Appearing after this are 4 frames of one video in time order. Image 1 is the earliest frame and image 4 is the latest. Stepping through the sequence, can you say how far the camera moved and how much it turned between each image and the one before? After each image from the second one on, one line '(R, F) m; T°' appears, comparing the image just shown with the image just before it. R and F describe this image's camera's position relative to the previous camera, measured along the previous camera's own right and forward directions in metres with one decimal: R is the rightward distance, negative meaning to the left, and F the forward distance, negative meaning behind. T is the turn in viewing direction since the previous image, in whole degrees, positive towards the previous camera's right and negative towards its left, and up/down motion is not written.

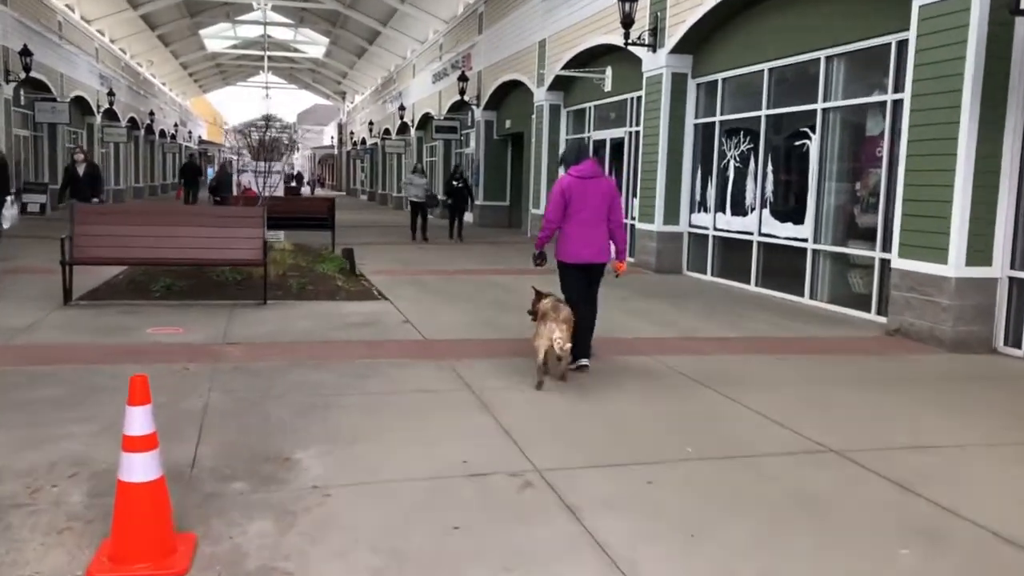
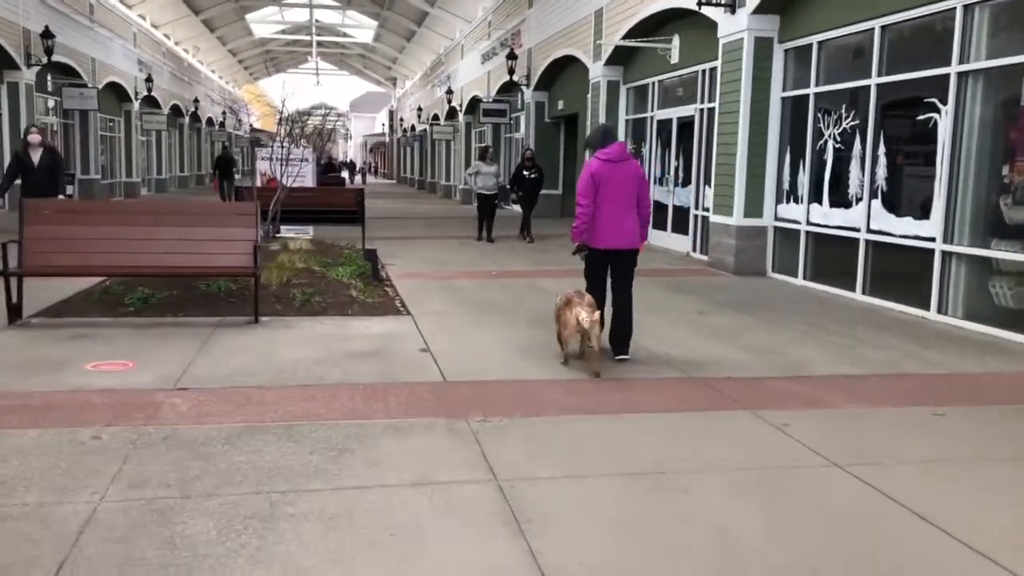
(0.0, +2.1) m; -3°
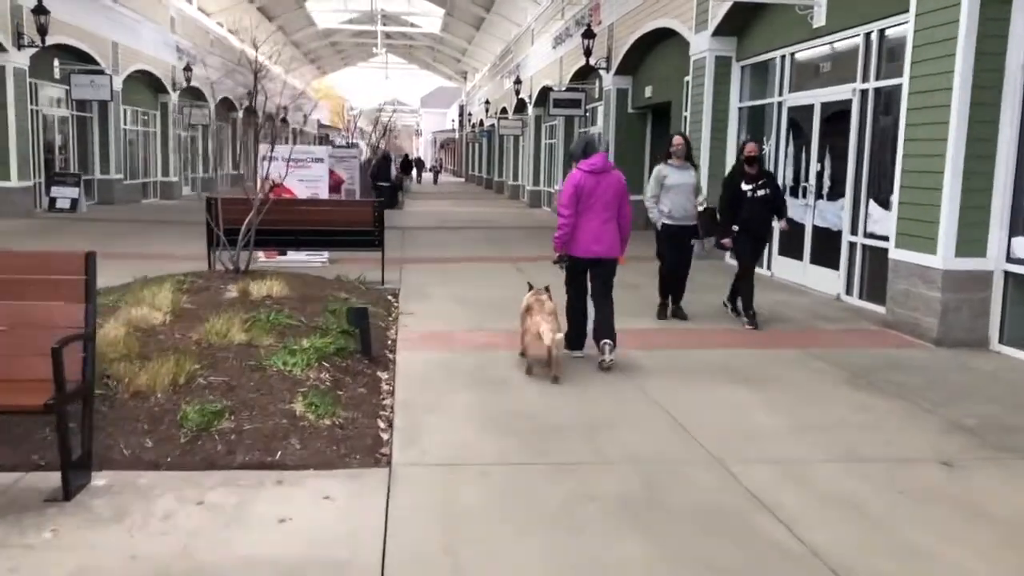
(0.0, +4.2) m; -5°
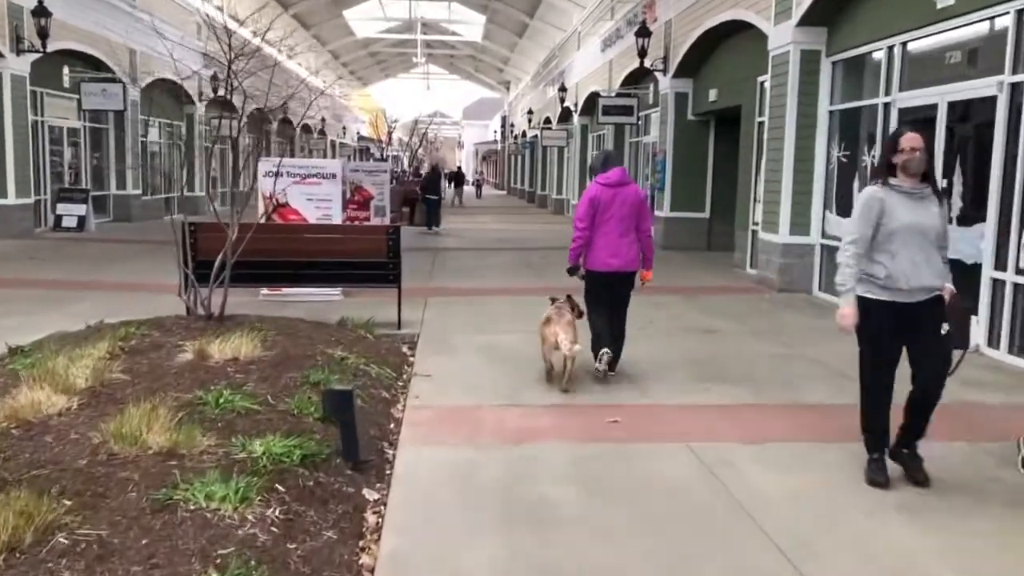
(0.0, +2.1) m; -3°
